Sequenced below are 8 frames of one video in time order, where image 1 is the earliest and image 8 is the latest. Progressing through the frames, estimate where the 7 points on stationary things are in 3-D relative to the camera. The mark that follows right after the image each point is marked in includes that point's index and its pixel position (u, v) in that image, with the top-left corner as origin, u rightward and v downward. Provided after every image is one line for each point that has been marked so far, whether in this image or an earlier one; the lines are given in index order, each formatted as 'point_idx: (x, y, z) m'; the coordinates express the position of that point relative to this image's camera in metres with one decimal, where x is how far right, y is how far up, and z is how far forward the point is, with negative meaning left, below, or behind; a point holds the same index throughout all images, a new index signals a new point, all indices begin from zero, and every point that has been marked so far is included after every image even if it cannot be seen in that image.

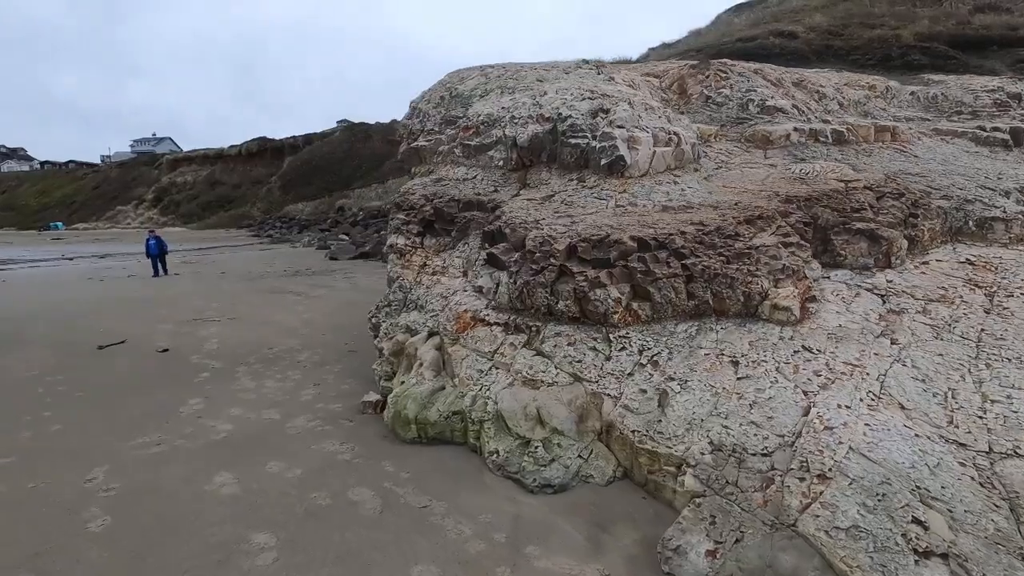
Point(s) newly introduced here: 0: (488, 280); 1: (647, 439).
0: (-0.2, +0.1, +4.7) m
1: (+0.9, -0.9, +3.3) m
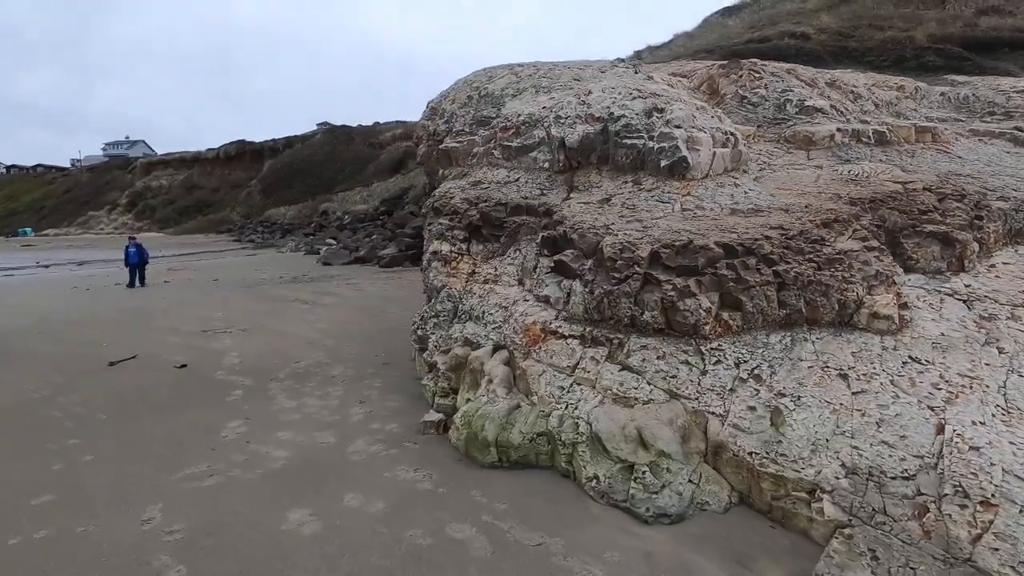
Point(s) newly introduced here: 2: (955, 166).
0: (+0.4, 0.0, +4.4) m
1: (+1.5, -1.0, +3.1) m
2: (+5.3, +1.5, +6.4) m
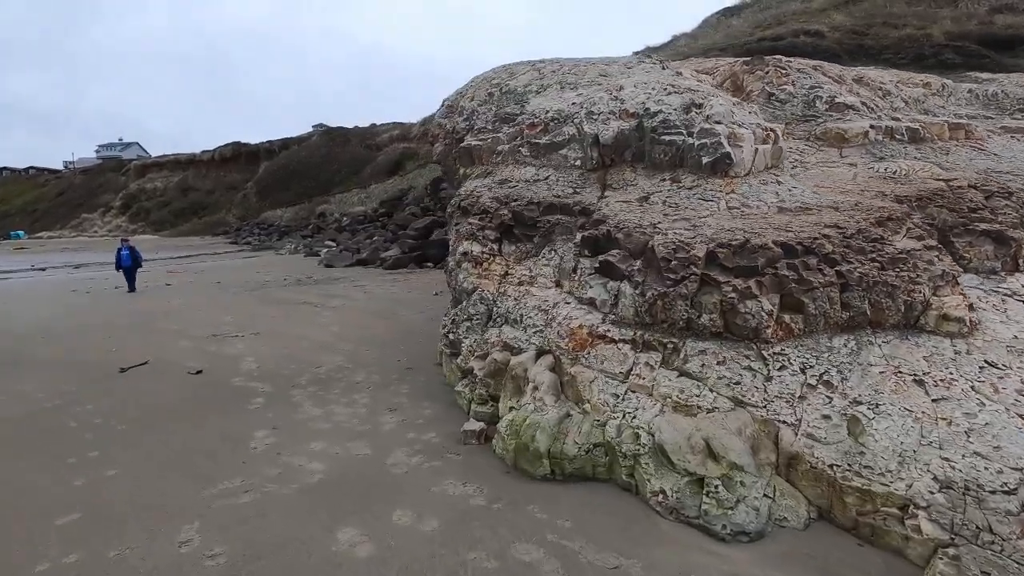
0: (+0.7, 0.0, +4.2) m
1: (+1.9, -1.0, +2.9) m
2: (+5.6, +1.5, +6.3) m
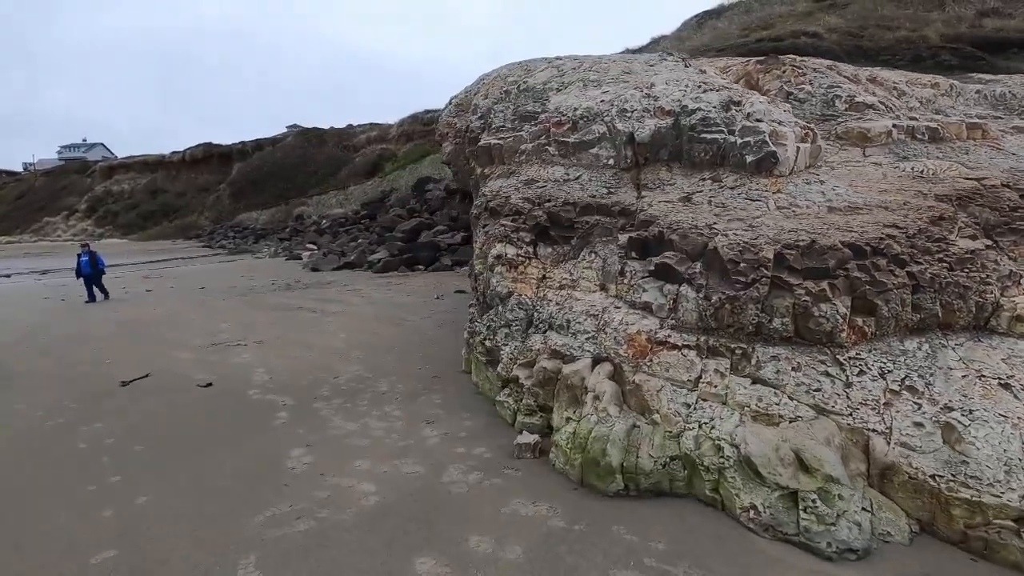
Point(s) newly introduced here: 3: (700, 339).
0: (+1.1, 0.0, +4.1) m
1: (+2.3, -1.0, +2.8) m
2: (+5.9, +1.5, +6.3) m
3: (+1.3, -0.4, +3.8) m
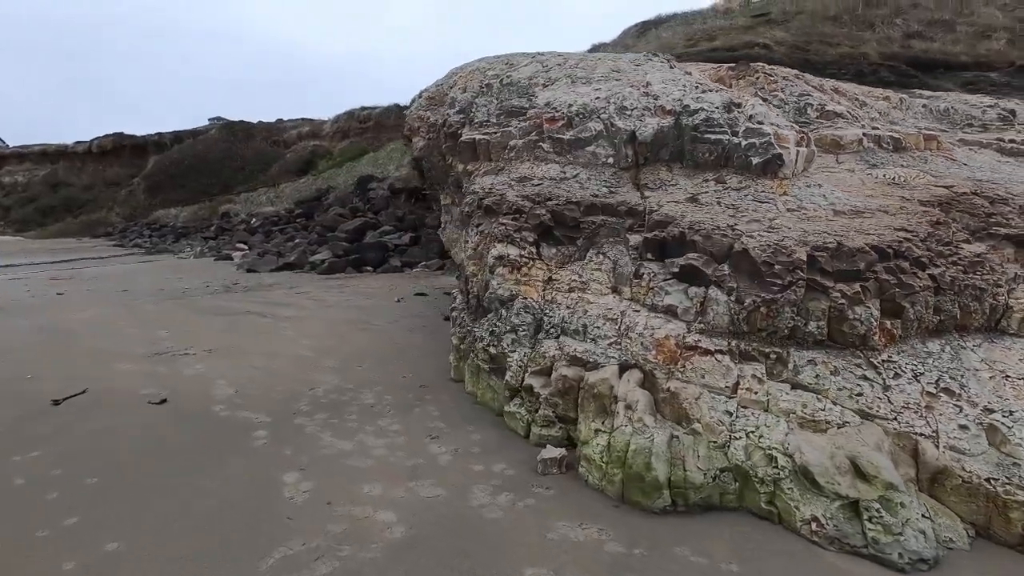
0: (+1.2, -0.1, +3.9) m
1: (+2.6, -1.0, +2.8) m
2: (+5.8, +1.5, +6.7) m
3: (+1.5, -0.4, +3.6) m
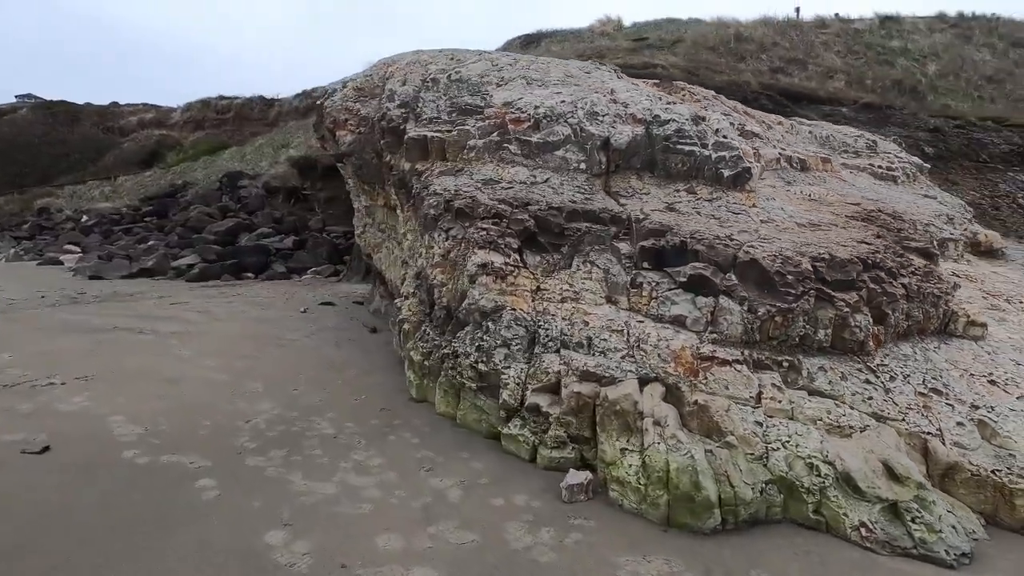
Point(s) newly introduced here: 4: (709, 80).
0: (+1.3, -0.1, +3.9) m
1: (+2.9, -1.1, +3.1) m
2: (+5.0, +1.4, +7.7) m
3: (+1.6, -0.4, +3.7) m
4: (+5.1, +5.3, +13.6) m
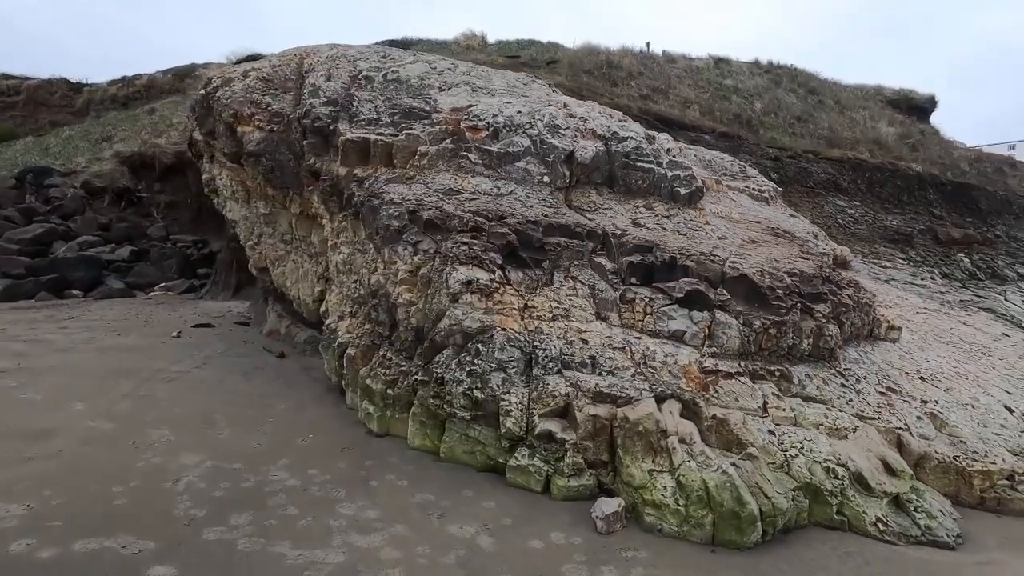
0: (+1.3, -0.3, +3.9) m
1: (+3.1, -1.2, +3.6) m
2: (+3.8, +1.3, +8.6) m
3: (+1.7, -0.5, +3.8) m
4: (+2.3, +5.1, +14.4) m
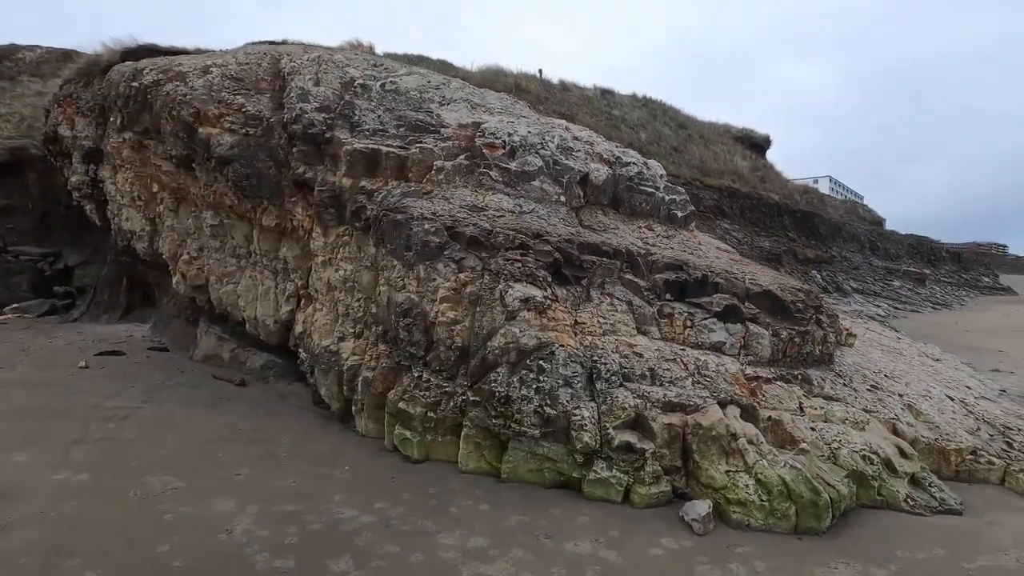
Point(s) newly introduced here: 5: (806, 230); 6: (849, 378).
0: (+1.7, -0.4, +4.3) m
1: (+3.6, -1.3, +4.4) m
2: (+3.1, +1.0, +9.5) m
3: (+2.1, -0.7, +4.3) m
4: (+0.1, +4.6, +14.9) m
5: (+10.0, +1.9, +17.9) m
6: (+3.0, -0.8, +4.7) m
